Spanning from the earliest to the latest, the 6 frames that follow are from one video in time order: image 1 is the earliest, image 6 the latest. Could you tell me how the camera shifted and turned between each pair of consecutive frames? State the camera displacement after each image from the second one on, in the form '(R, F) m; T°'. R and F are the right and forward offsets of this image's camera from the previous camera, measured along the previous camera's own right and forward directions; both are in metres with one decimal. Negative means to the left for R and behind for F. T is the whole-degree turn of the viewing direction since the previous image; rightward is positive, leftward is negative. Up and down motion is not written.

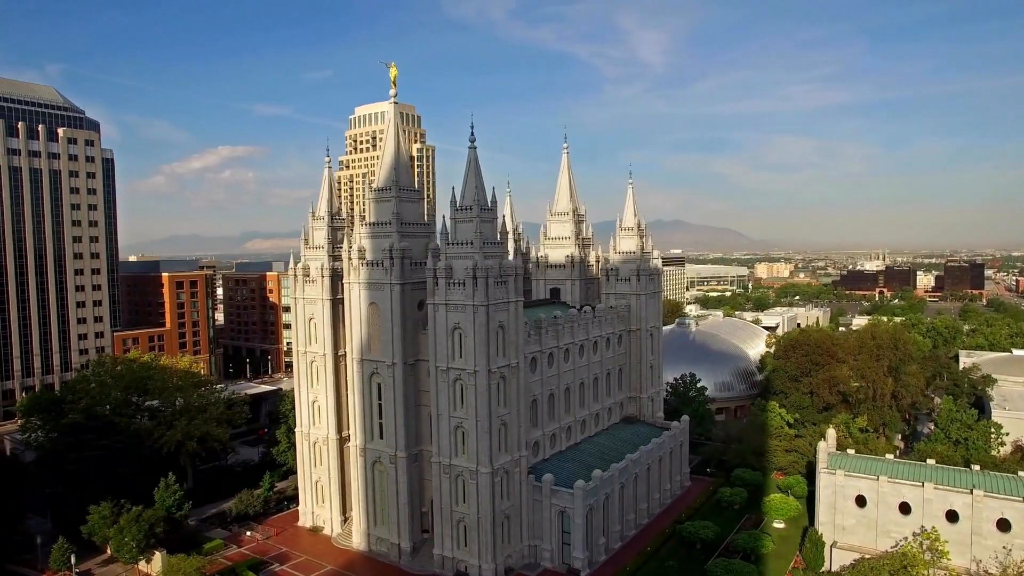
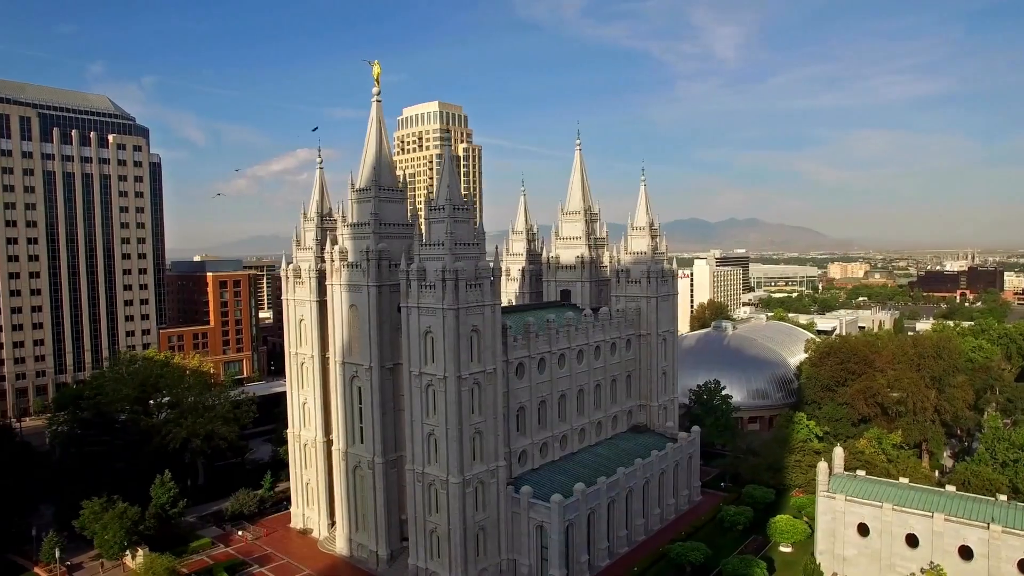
(+5.7, +2.2) m; -6°
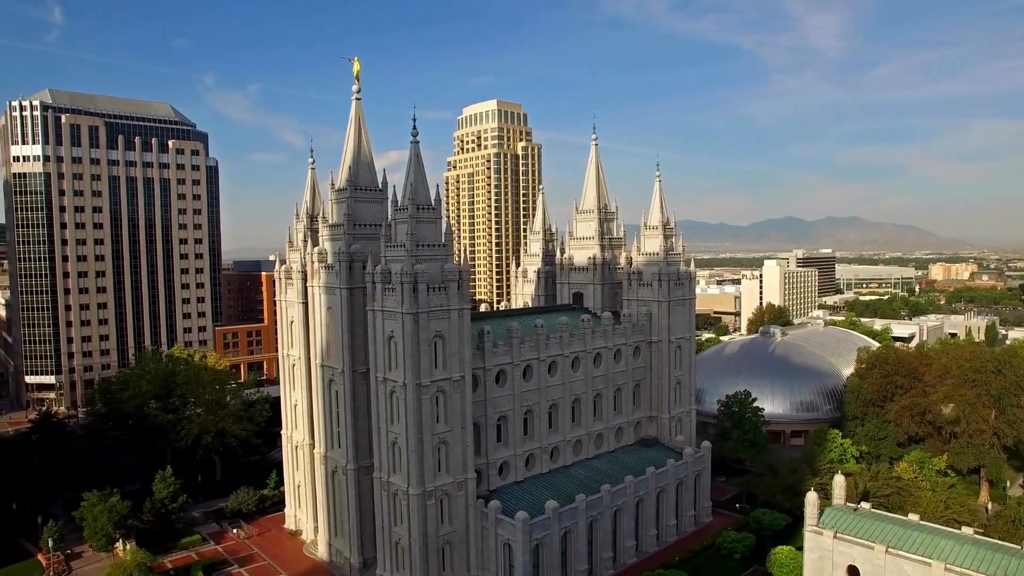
(+6.9, +2.6) m; -8°
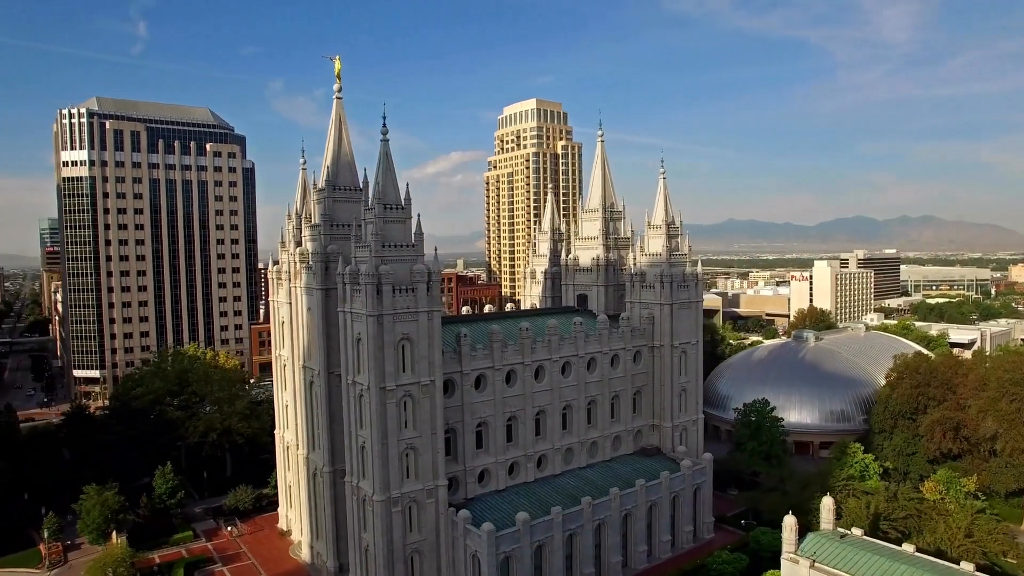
(+5.0, +1.8) m; -5°
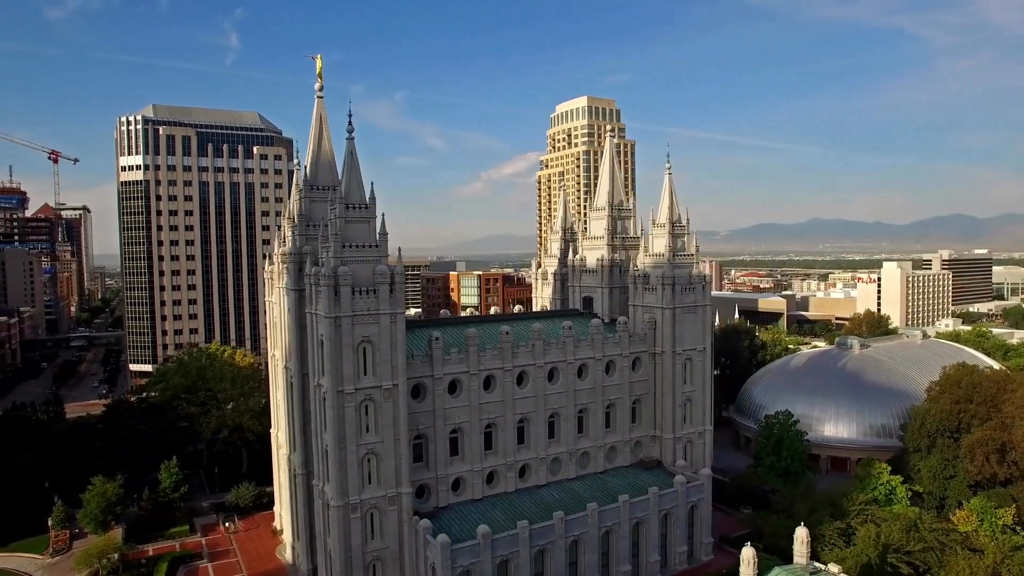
(+6.0, +2.1) m; -7°
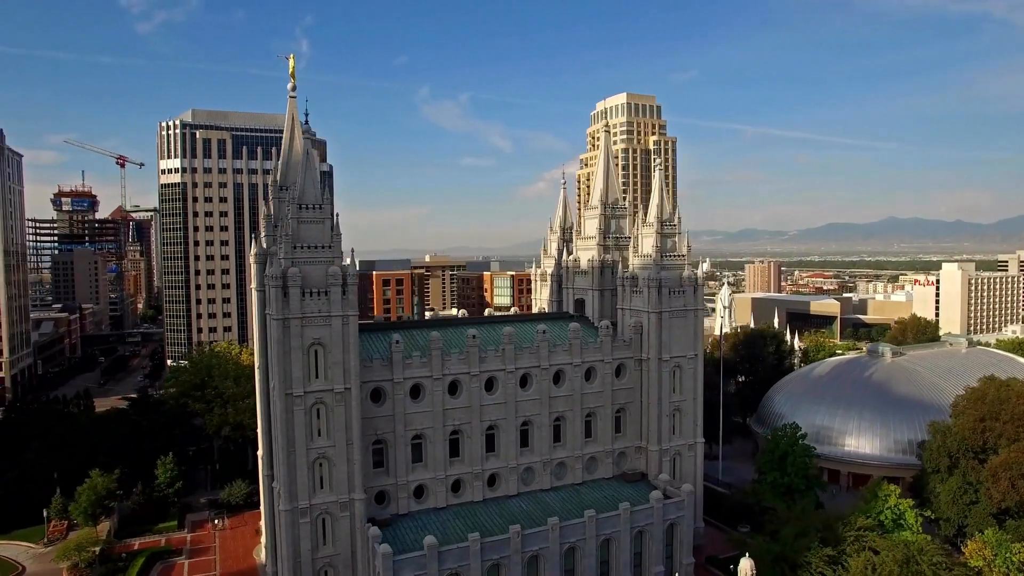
(+5.7, +1.8) m; -5°
